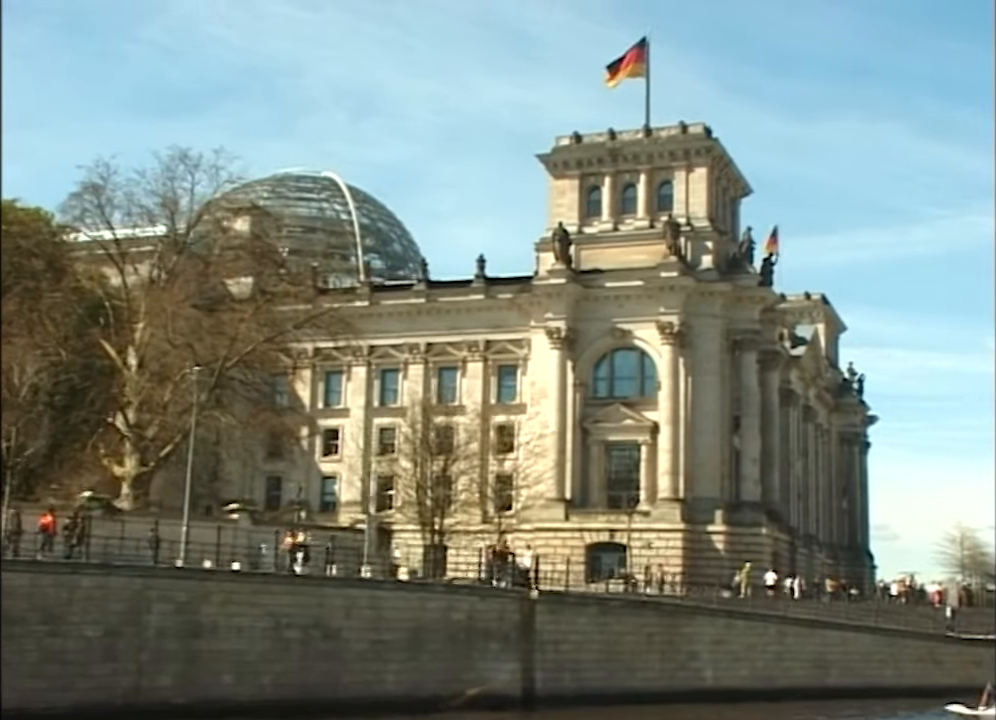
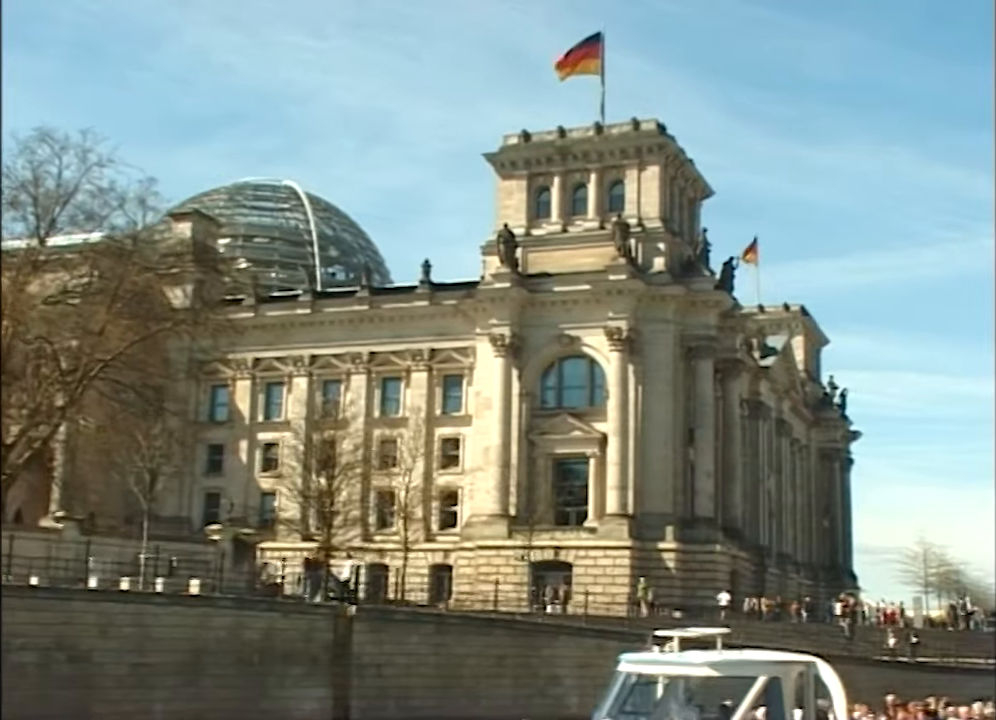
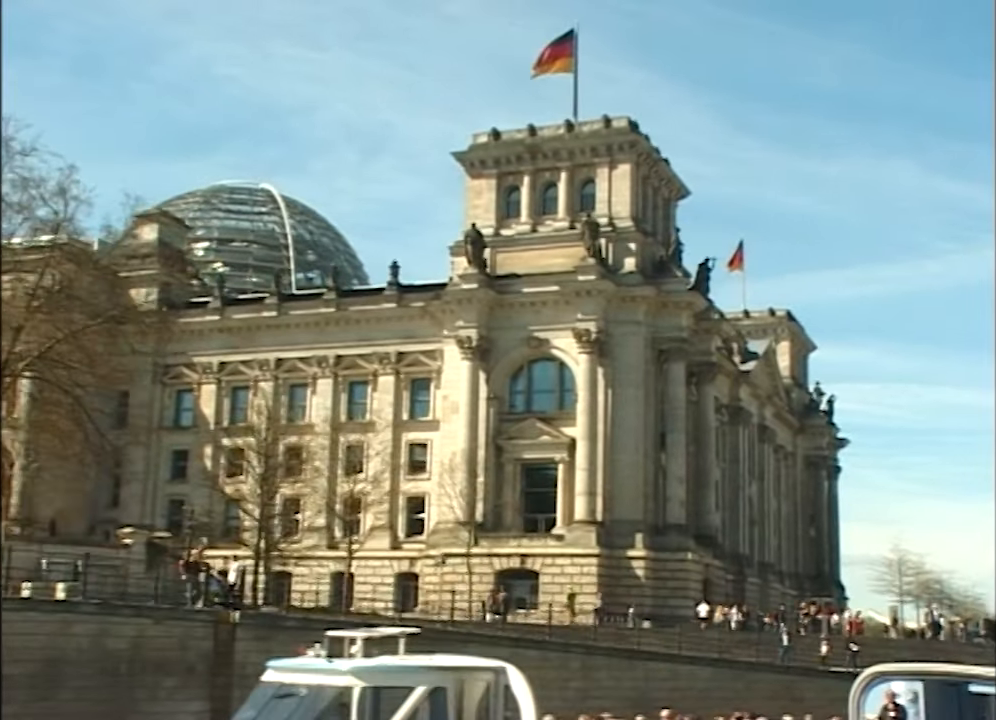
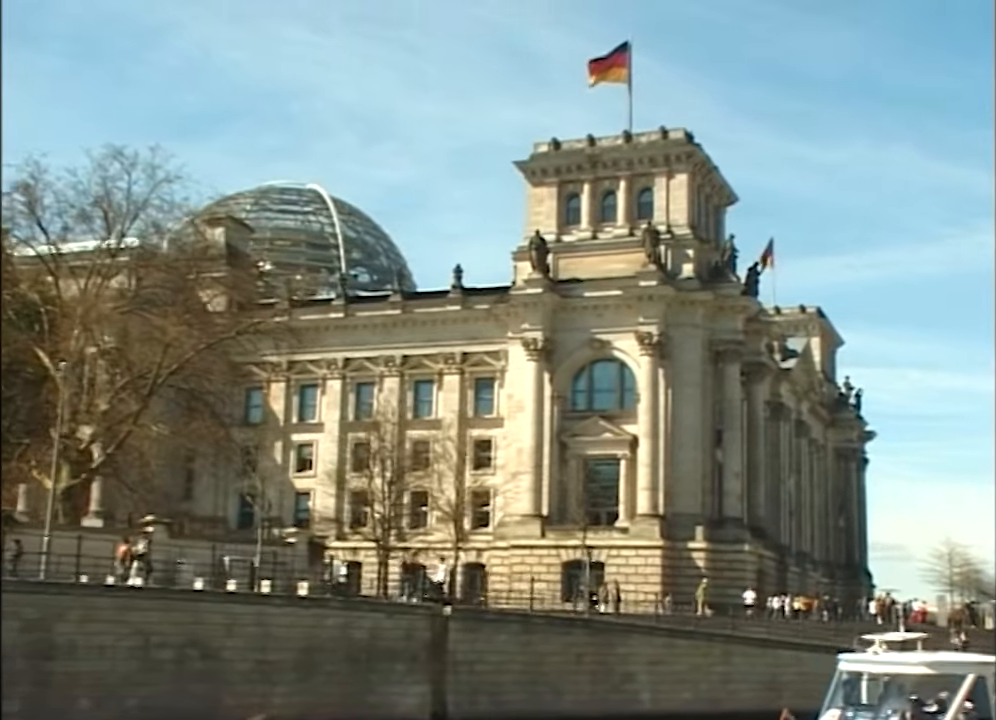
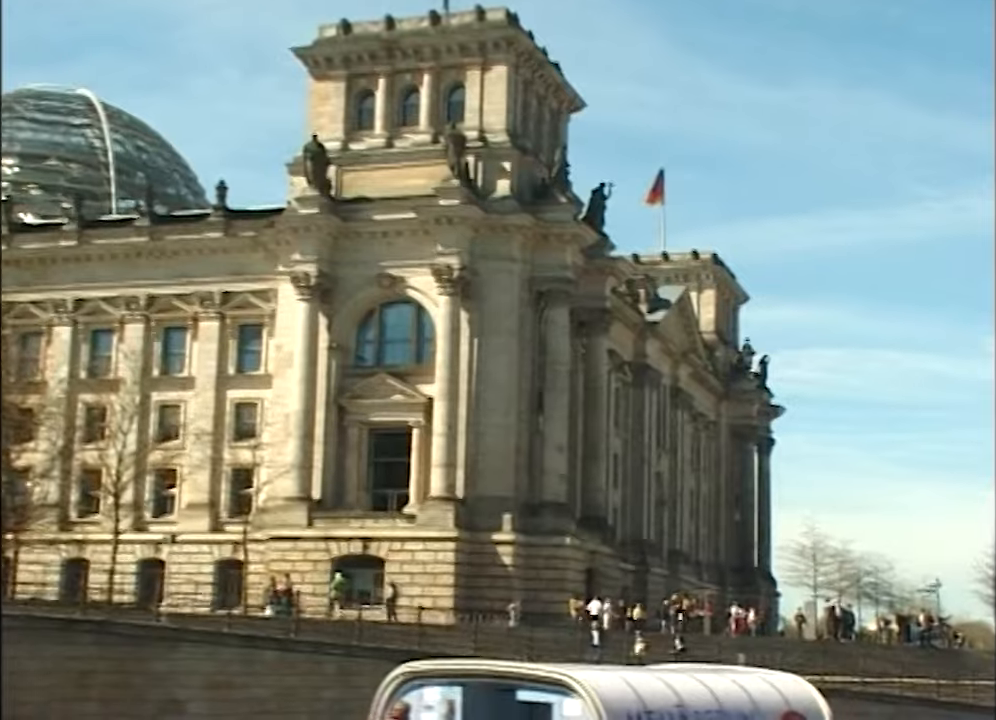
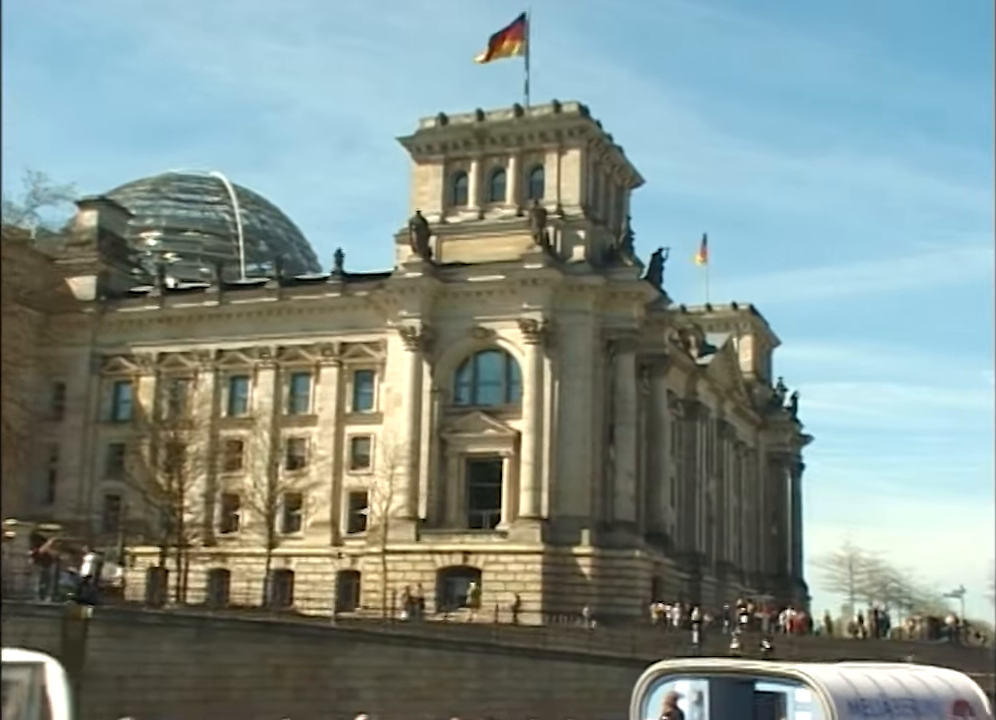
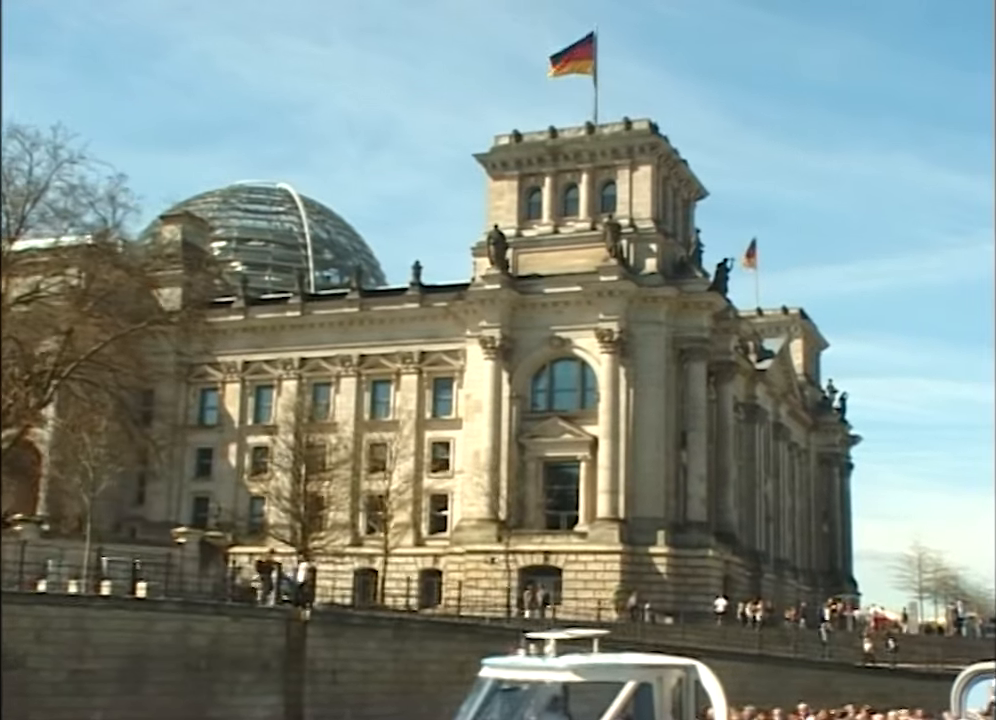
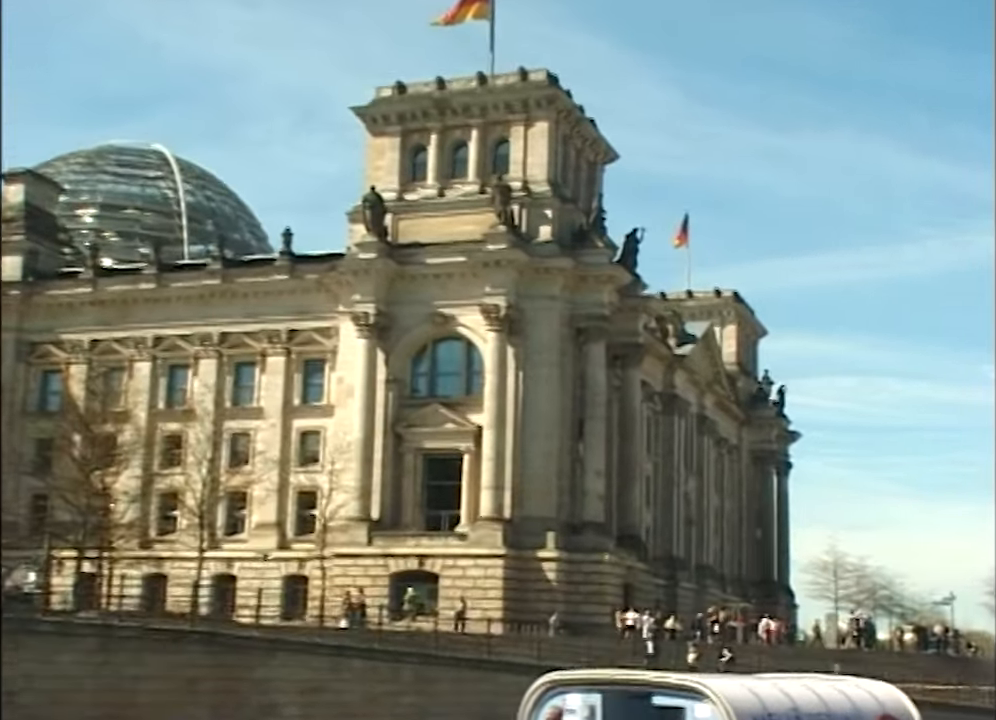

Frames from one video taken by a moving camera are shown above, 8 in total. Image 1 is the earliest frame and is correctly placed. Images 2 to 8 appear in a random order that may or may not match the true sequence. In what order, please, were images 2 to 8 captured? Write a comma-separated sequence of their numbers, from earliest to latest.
4, 2, 7, 3, 6, 8, 5
